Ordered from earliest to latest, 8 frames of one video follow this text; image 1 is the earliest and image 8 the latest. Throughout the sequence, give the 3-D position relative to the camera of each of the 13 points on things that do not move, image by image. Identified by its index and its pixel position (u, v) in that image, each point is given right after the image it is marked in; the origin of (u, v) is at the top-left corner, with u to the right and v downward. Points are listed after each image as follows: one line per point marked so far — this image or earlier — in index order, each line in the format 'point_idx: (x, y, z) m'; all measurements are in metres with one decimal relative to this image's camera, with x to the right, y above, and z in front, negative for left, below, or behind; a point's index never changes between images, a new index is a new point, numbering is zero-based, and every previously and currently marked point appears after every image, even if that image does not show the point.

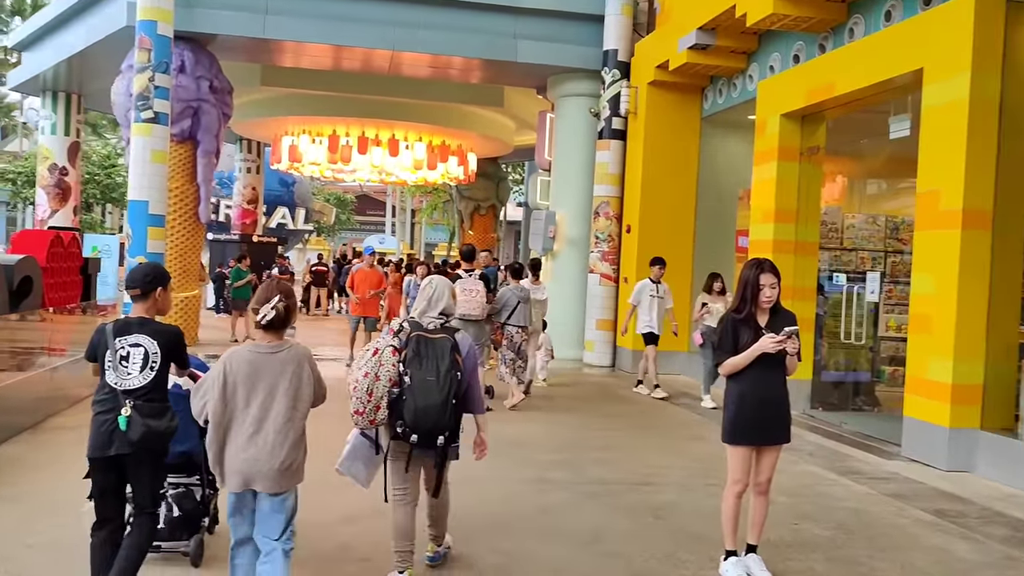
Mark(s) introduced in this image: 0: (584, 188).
0: (+1.0, +1.4, +12.3) m
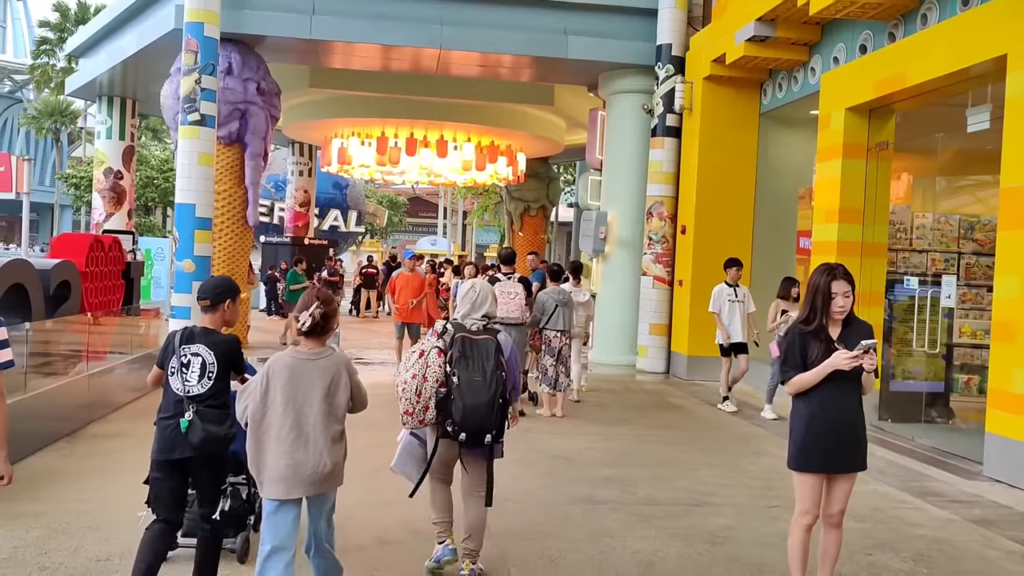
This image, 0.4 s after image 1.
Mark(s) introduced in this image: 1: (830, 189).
0: (+1.7, +1.4, +11.9) m
1: (+3.1, +1.0, +8.3) m
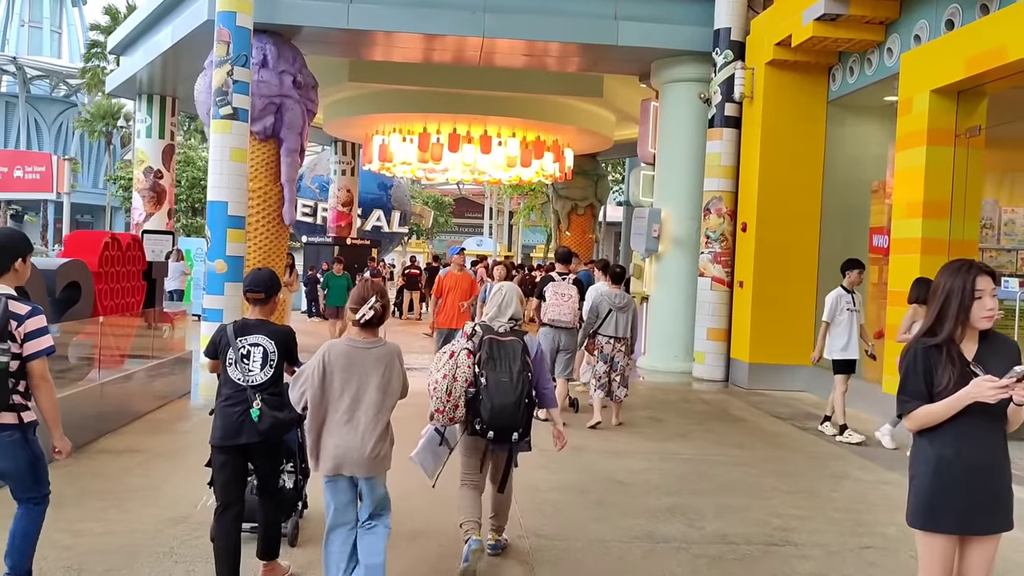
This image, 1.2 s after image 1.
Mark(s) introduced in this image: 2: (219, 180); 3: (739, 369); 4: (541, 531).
0: (+2.3, +1.4, +11.1) m
1: (+3.5, +0.9, +7.5) m
2: (-3.3, +1.2, +9.6) m
3: (+2.7, -1.0, +10.1) m
4: (+0.1, -1.2, +4.4) m
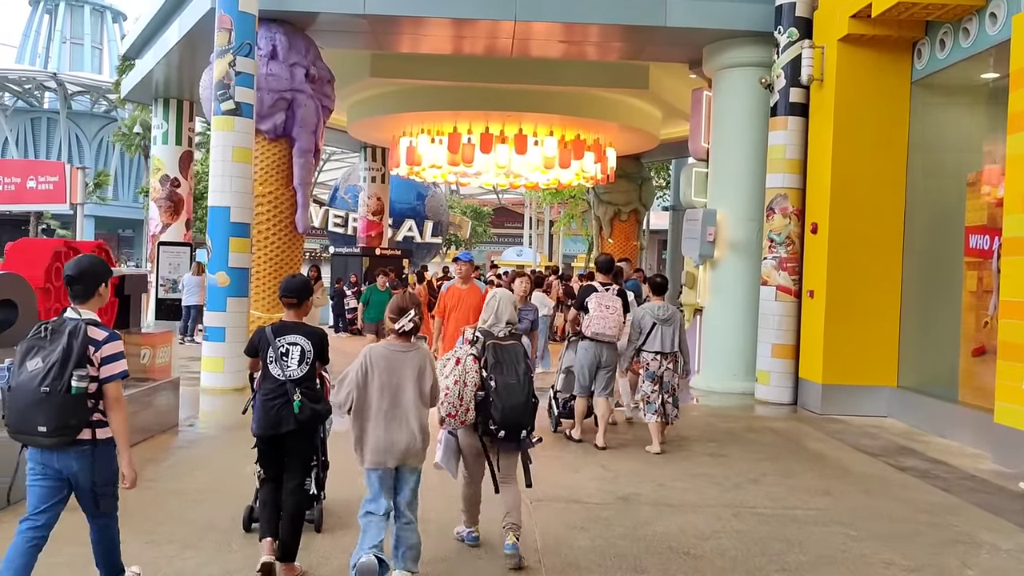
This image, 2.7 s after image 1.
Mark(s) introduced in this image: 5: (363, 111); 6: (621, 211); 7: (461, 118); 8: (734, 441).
0: (+2.8, +1.2, +9.9) m
1: (+3.8, +0.9, +6.2) m
2: (-2.9, +1.1, +8.6) m
3: (+3.1, -1.1, +8.8) m
4: (+0.3, -1.3, +3.2) m
5: (-2.3, +2.8, +13.5) m
6: (+2.4, +1.7, +18.9) m
7: (-0.8, +2.6, +13.1) m
8: (+1.8, -1.3, +7.0) m
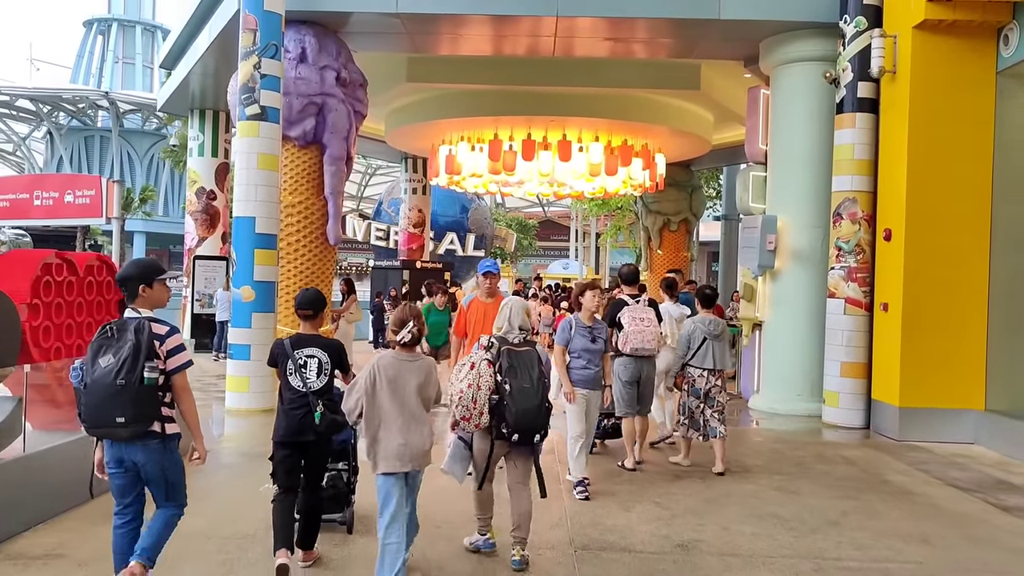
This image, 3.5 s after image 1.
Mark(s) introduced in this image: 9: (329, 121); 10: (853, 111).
0: (+3.2, +1.1, +9.1) m
1: (+4.0, +0.8, +5.4) m
2: (-2.5, +0.9, +8.2) m
3: (+3.5, -1.2, +8.0) m
4: (+0.4, -1.3, +2.5) m
5: (-1.7, +2.6, +13.0) m
6: (+3.4, +1.4, +18.1) m
7: (-0.2, +2.4, +12.5) m
8: (+2.1, -1.4, +6.2) m
9: (-2.0, +1.8, +9.2) m
10: (+3.3, +1.7, +8.3) m
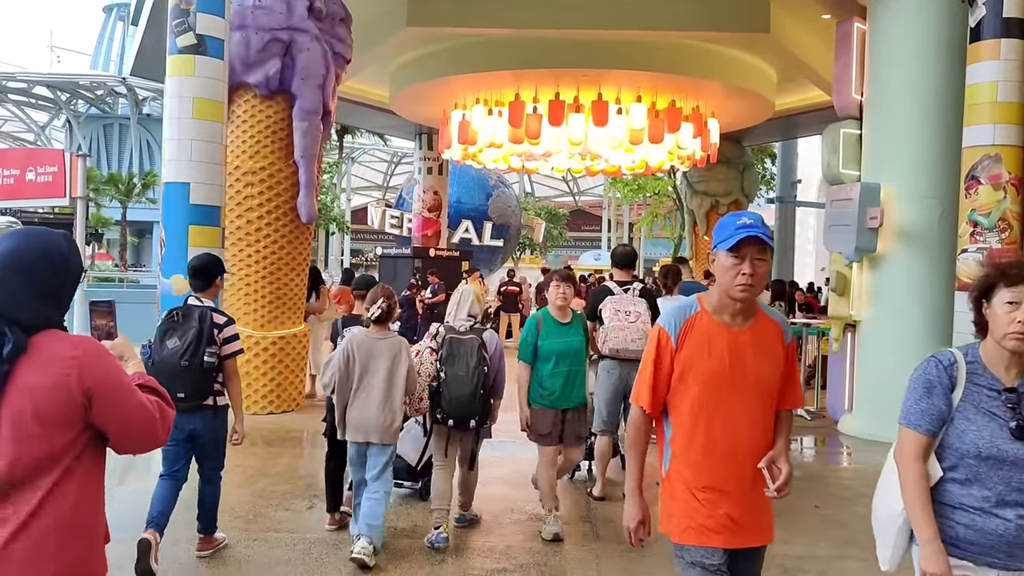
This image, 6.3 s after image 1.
0: (+3.4, +1.2, +6.9) m
1: (+4.1, +0.9, +3.1) m
2: (-2.4, +1.0, +6.2) m
3: (+3.6, -1.1, +5.8) m
4: (+0.3, -1.3, +0.4) m
5: (-1.4, +2.7, +11.0) m
6: (+3.8, +1.6, +15.9) m
7: (+0.1, +2.5, +10.4) m
8: (+2.2, -1.3, +4.1) m
9: (-1.8, +1.9, +7.2) m
10: (+3.5, +1.8, +6.1) m
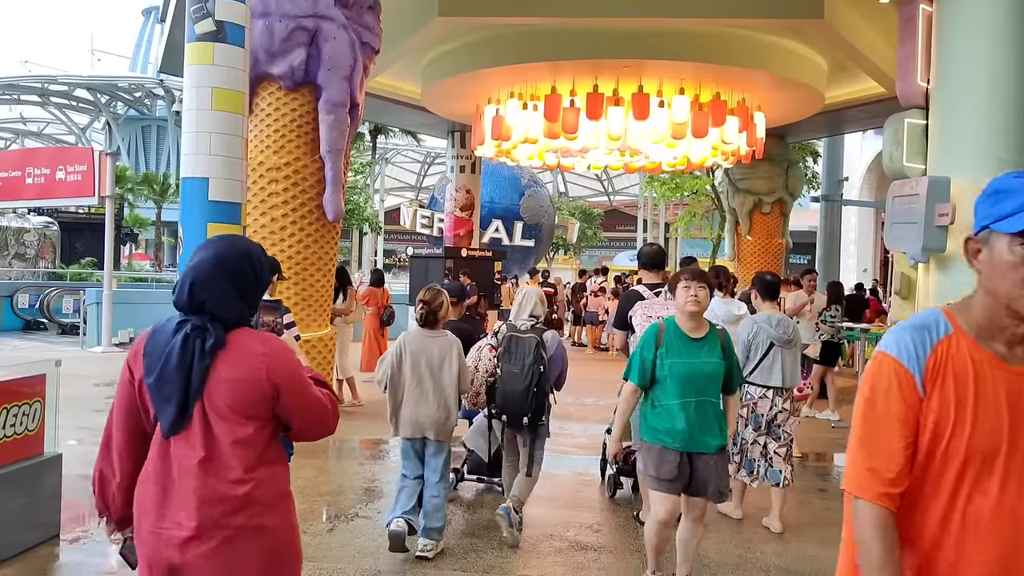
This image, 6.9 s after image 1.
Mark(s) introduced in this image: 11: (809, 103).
0: (+3.7, +1.2, +6.3) m
1: (+4.2, +0.8, +2.6) m
2: (-2.1, +1.0, +5.8) m
3: (+3.8, -1.1, +5.2) m
4: (+0.3, -1.3, 0.0) m
5: (-0.9, +2.7, +10.6) m
6: (+4.5, +1.5, +15.3) m
7: (+0.6, +2.5, +10.0) m
8: (+2.4, -1.3, +3.5) m
9: (-1.5, +1.9, +6.8) m
10: (+3.7, +1.8, +5.6) m
11: (+3.8, +2.4, +11.0) m
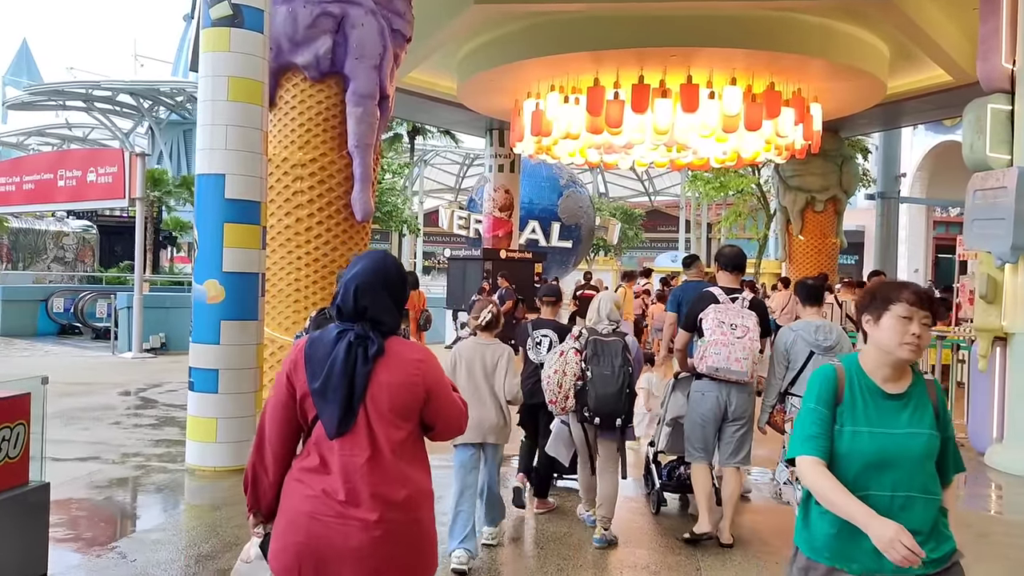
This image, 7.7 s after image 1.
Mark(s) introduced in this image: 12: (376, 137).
0: (+3.9, +1.1, +5.6) m
1: (+4.3, +0.8, +1.8) m
2: (-1.9, +1.0, +5.4) m
3: (+4.1, -1.1, +4.5) m
4: (+0.3, -1.3, -0.5) m
5: (-0.4, +2.6, +10.1) m
6: (+5.2, +1.5, +14.5) m
7: (+1.0, +2.5, +9.4) m
8: (+2.5, -1.3, +2.9) m
9: (-1.2, +1.8, +6.4) m
10: (+4.0, +1.8, +4.9) m
11: (+4.3, +2.4, +10.3) m
12: (-1.1, +1.2, +6.6) m
